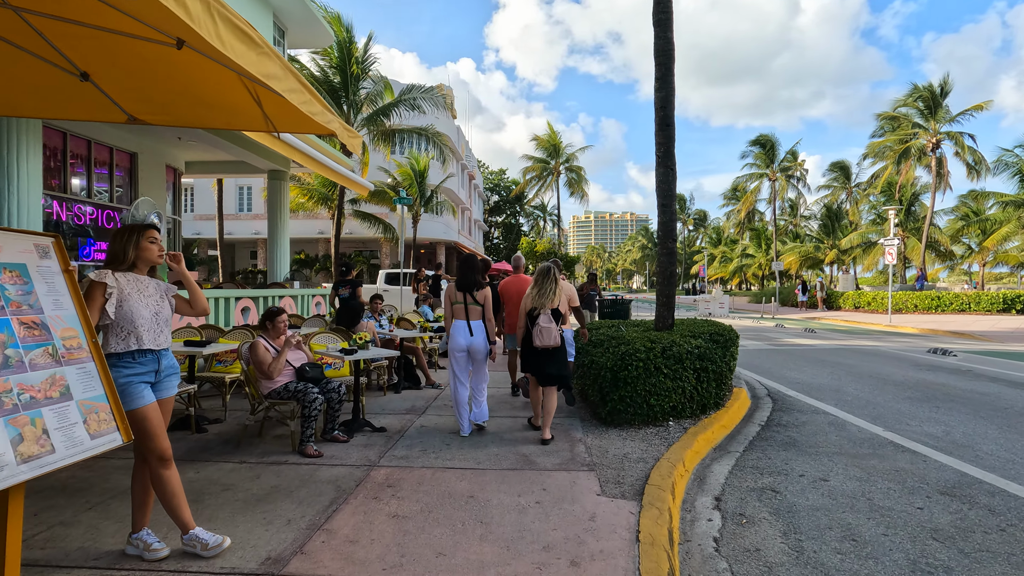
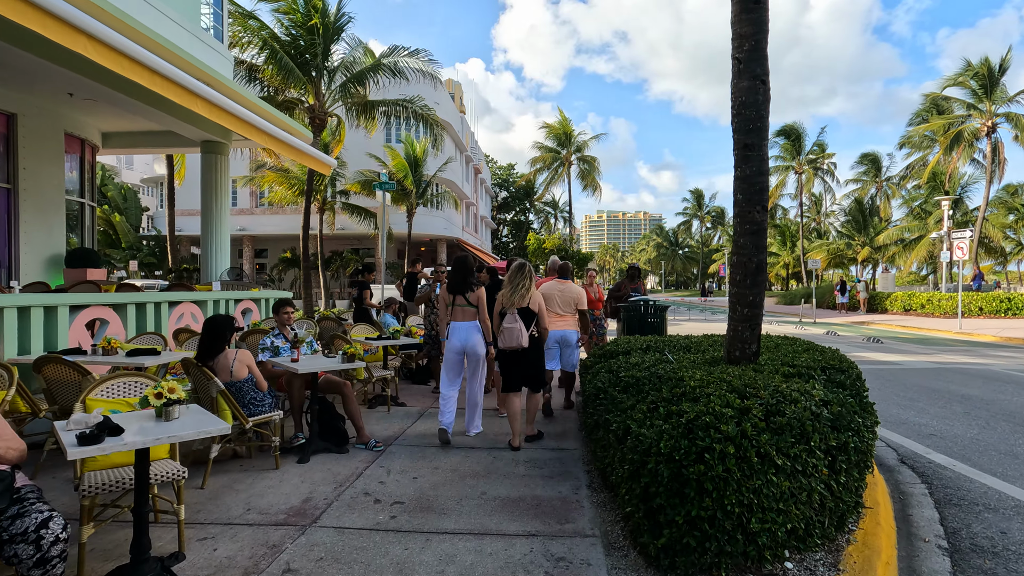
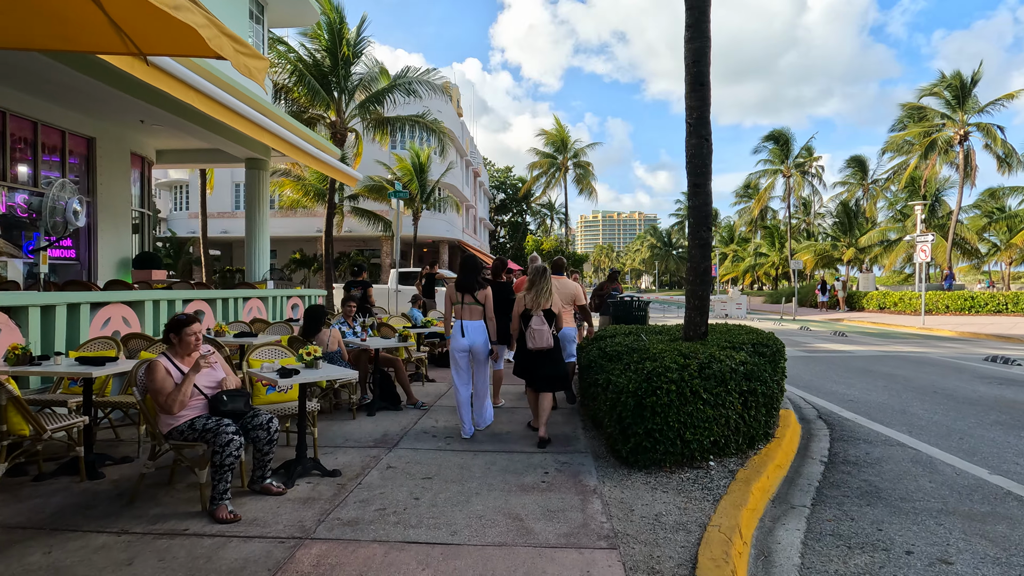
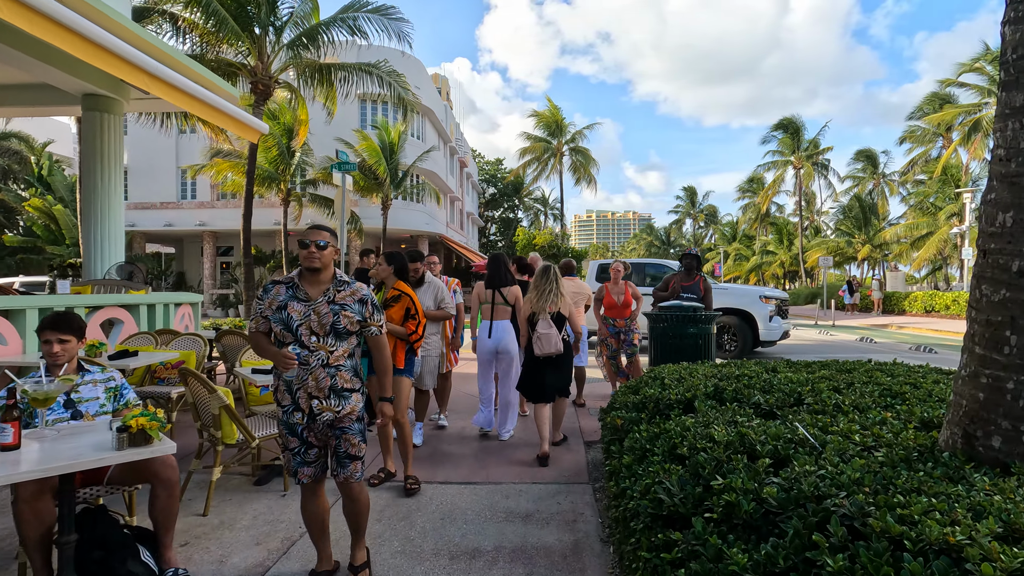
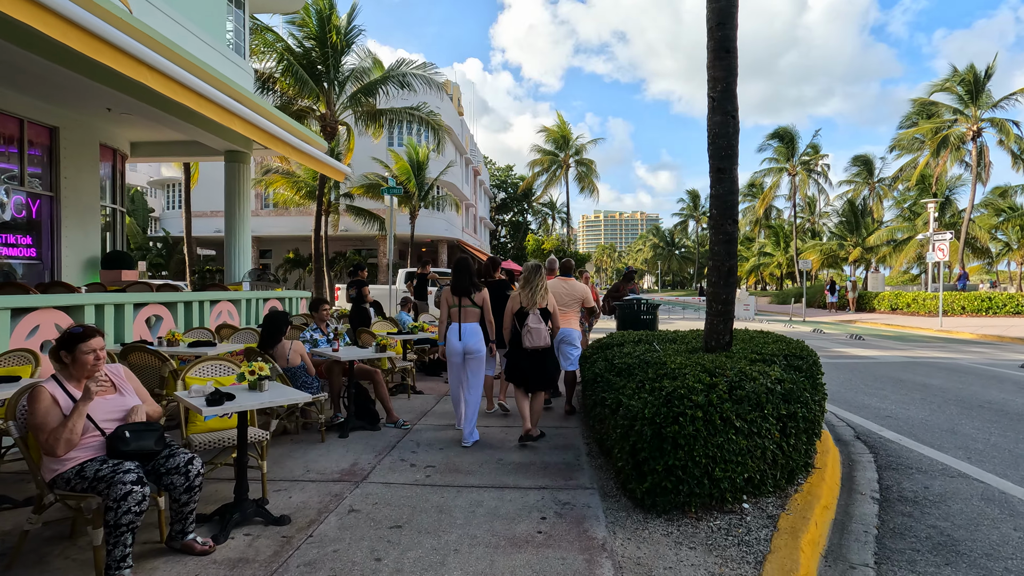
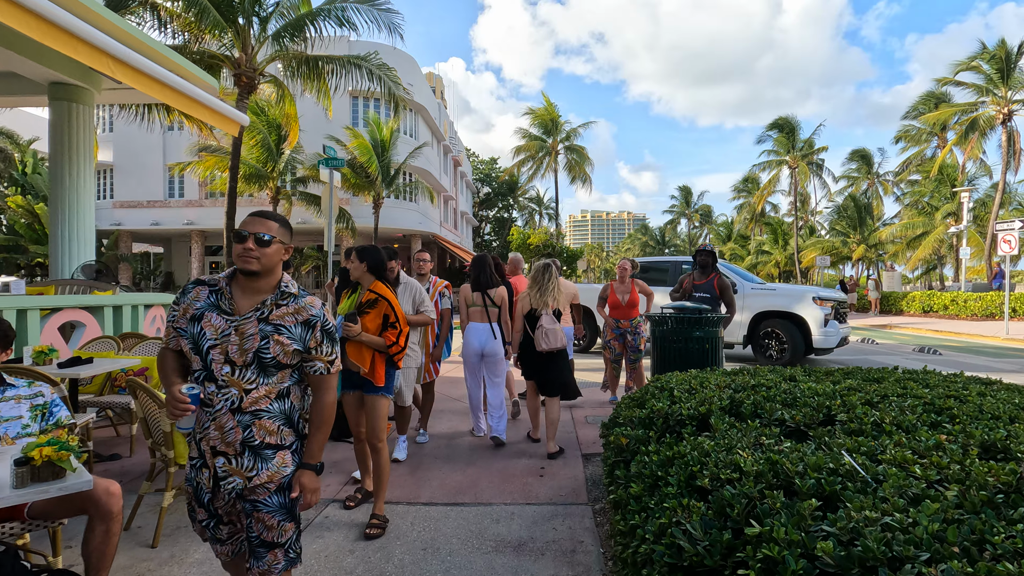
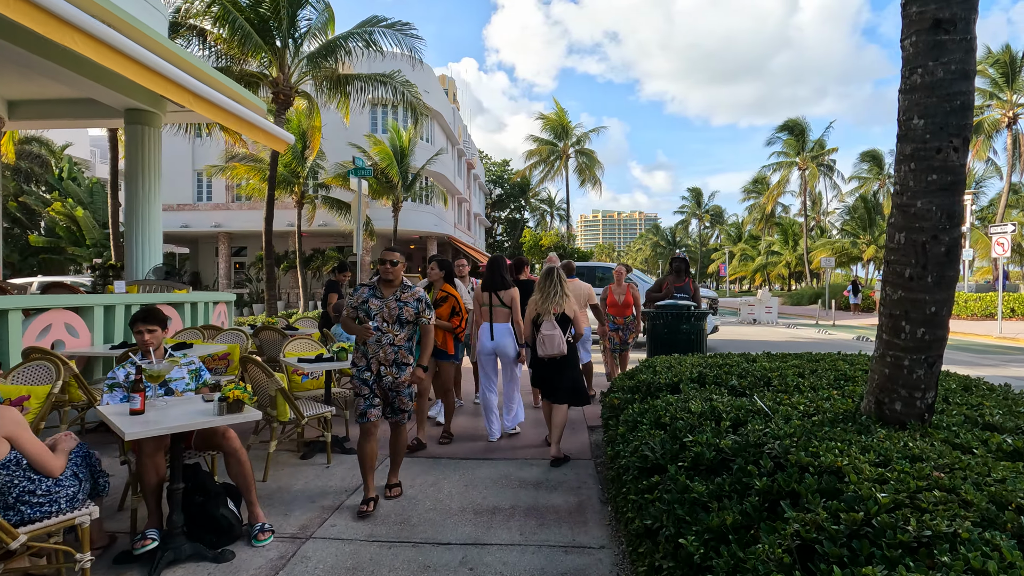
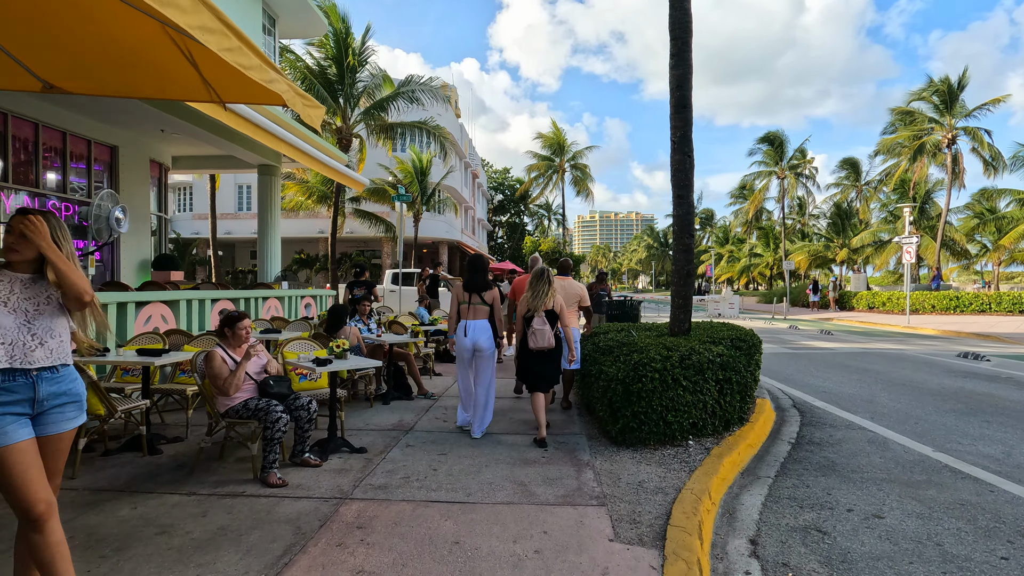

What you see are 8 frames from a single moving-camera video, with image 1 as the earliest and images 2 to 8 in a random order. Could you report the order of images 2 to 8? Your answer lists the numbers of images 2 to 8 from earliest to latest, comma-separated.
8, 3, 5, 2, 7, 4, 6
